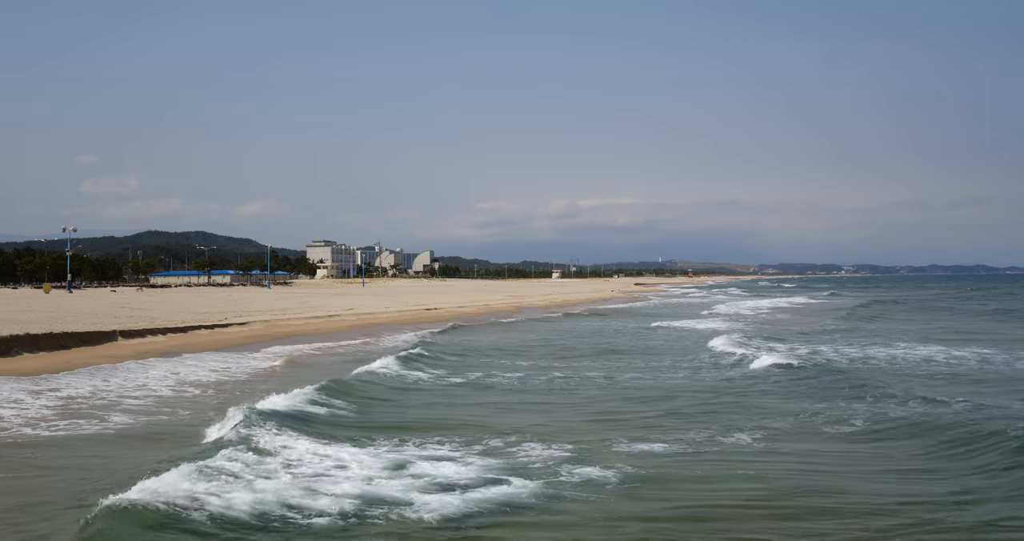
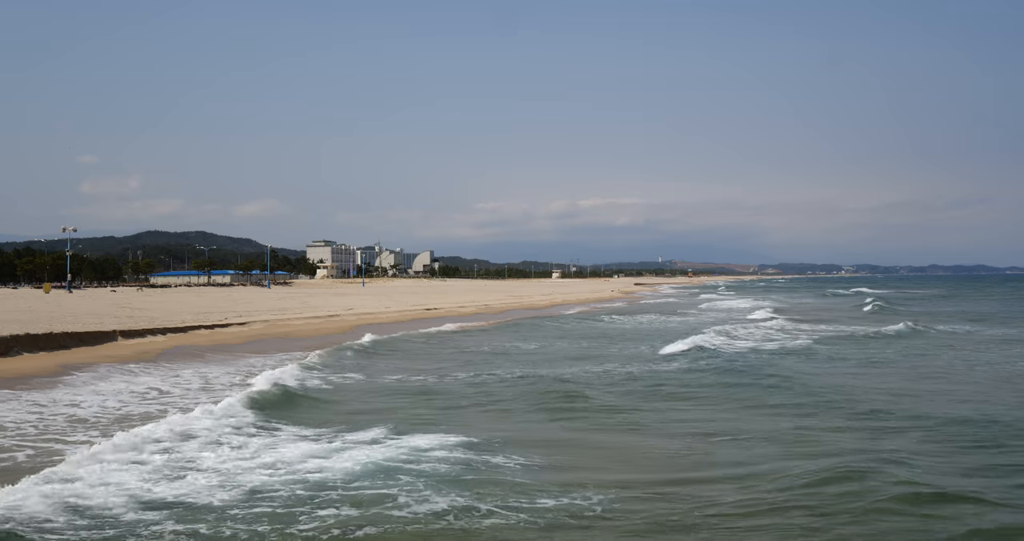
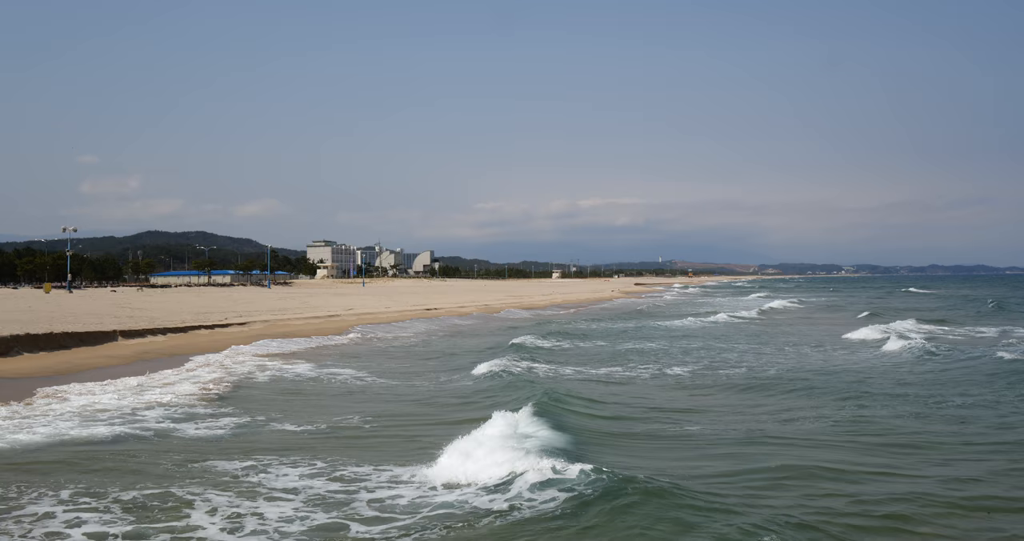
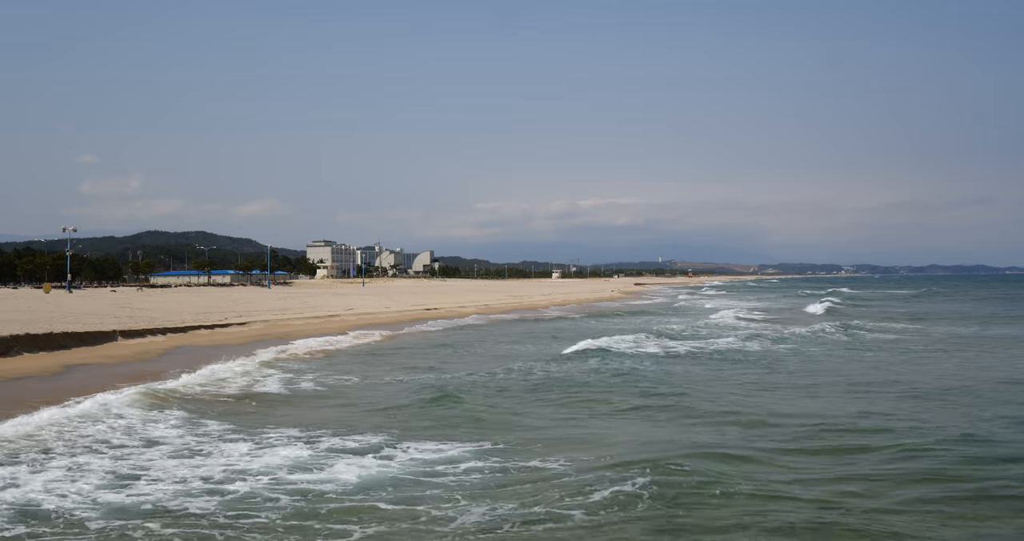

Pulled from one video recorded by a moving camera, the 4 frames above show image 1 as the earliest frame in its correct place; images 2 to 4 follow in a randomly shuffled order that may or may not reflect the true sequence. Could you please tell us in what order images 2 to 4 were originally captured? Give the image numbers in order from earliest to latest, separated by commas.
3, 2, 4
